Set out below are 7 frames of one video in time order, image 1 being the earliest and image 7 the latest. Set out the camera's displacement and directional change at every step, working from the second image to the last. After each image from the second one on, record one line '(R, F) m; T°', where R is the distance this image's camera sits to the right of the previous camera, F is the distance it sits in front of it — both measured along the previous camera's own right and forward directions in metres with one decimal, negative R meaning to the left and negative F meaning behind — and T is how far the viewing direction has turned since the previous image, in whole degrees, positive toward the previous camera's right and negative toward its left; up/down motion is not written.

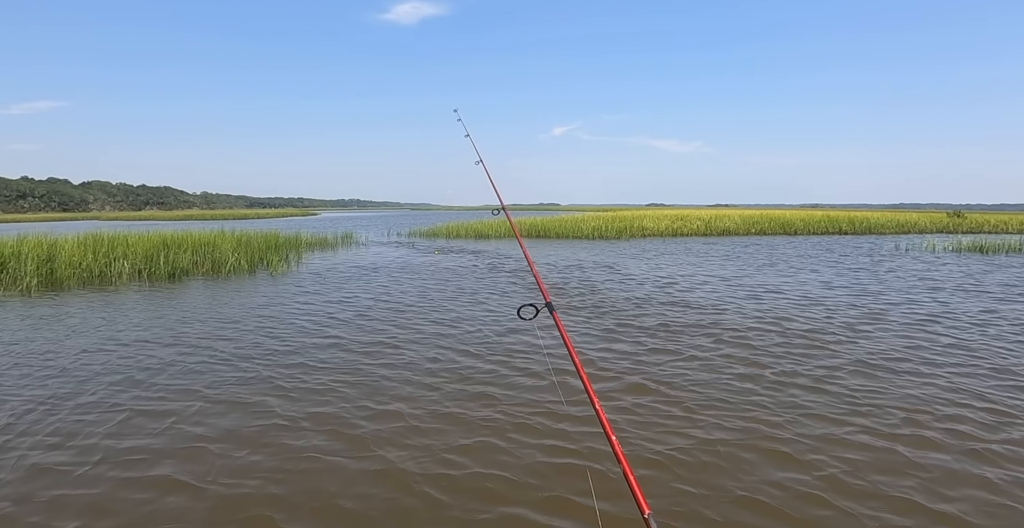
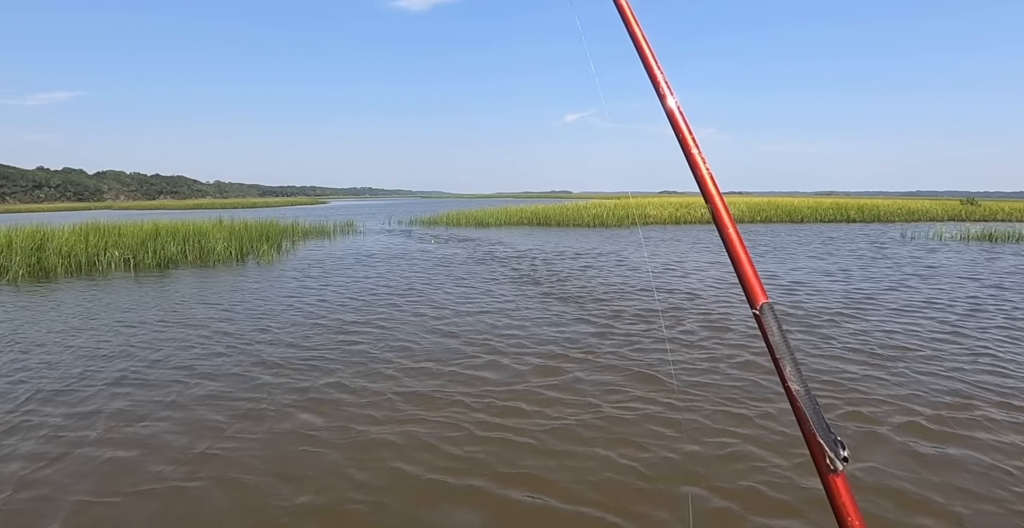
(+0.5, +0.1) m; -1°
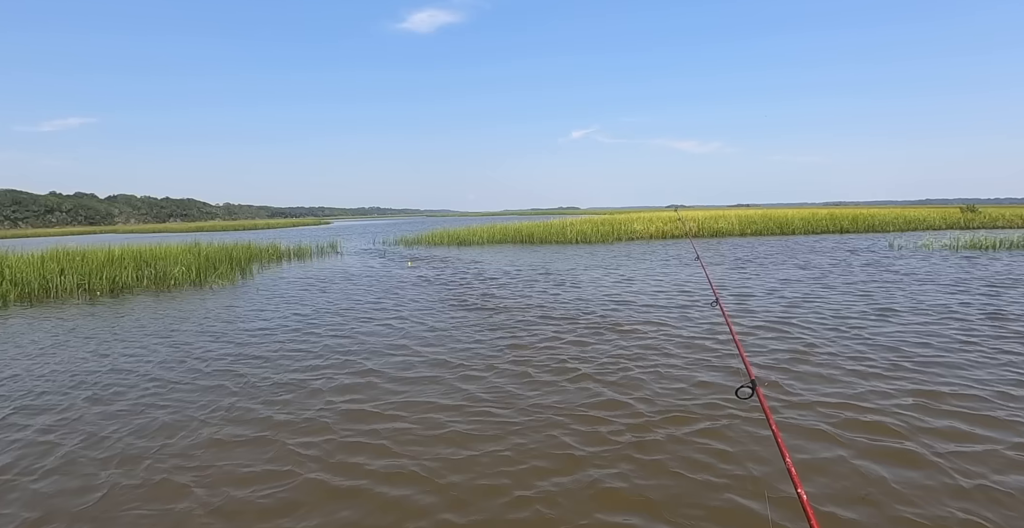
(+1.0, +0.2) m; -1°
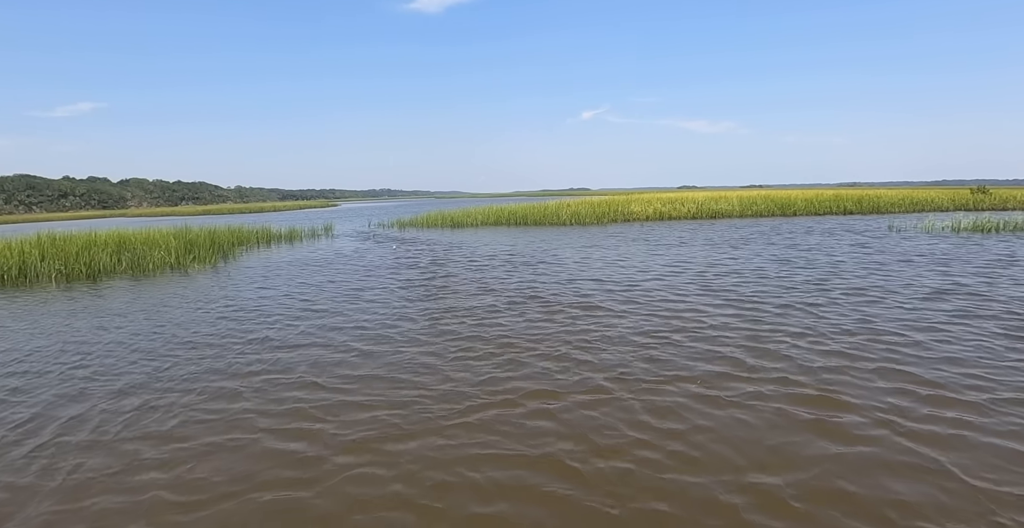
(+0.7, +0.1) m; -1°
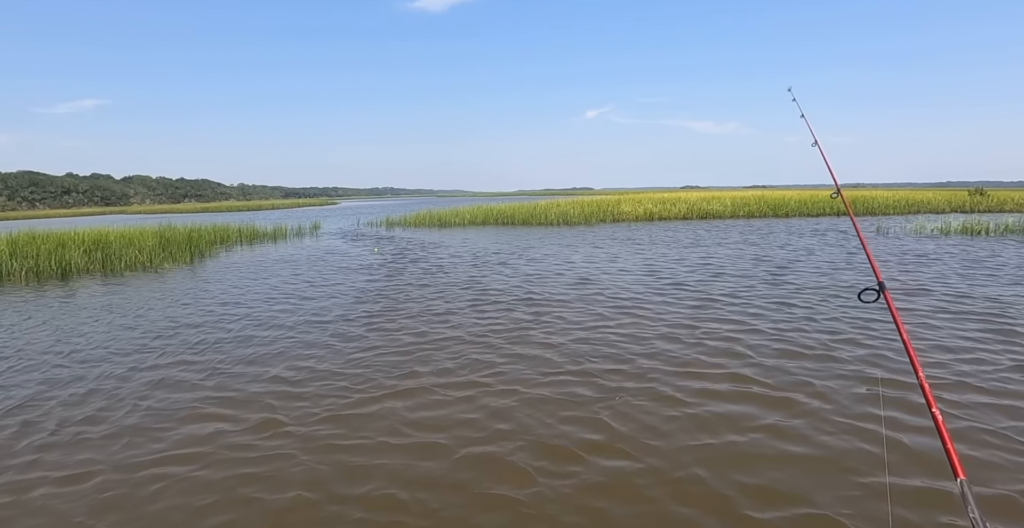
(+0.6, +0.1) m; 0°
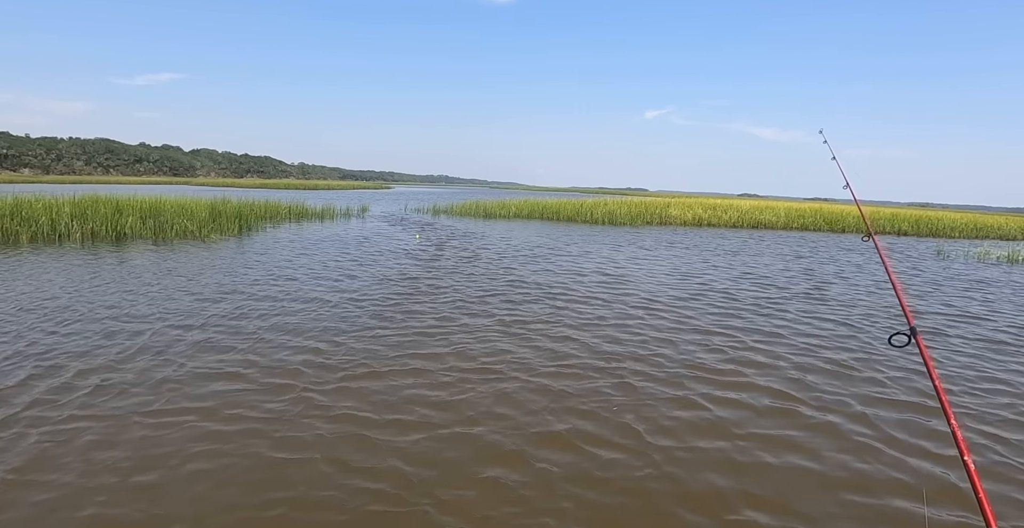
(+0.2, -0.2) m; -5°
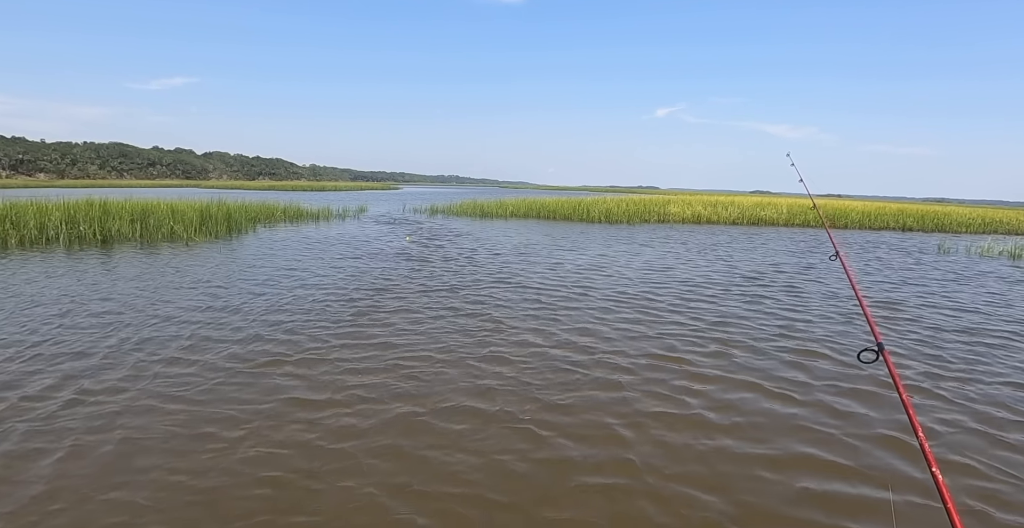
(+0.5, 0.0) m; -1°
